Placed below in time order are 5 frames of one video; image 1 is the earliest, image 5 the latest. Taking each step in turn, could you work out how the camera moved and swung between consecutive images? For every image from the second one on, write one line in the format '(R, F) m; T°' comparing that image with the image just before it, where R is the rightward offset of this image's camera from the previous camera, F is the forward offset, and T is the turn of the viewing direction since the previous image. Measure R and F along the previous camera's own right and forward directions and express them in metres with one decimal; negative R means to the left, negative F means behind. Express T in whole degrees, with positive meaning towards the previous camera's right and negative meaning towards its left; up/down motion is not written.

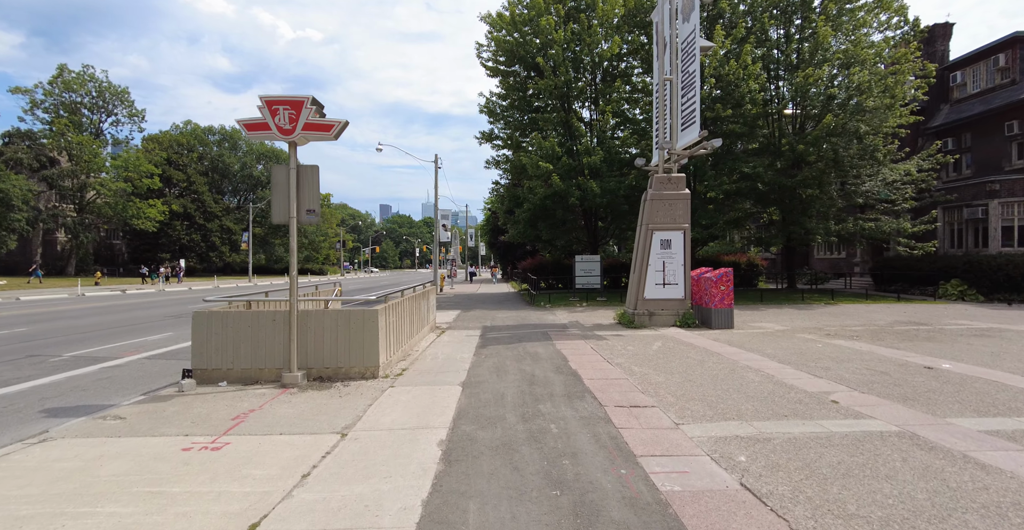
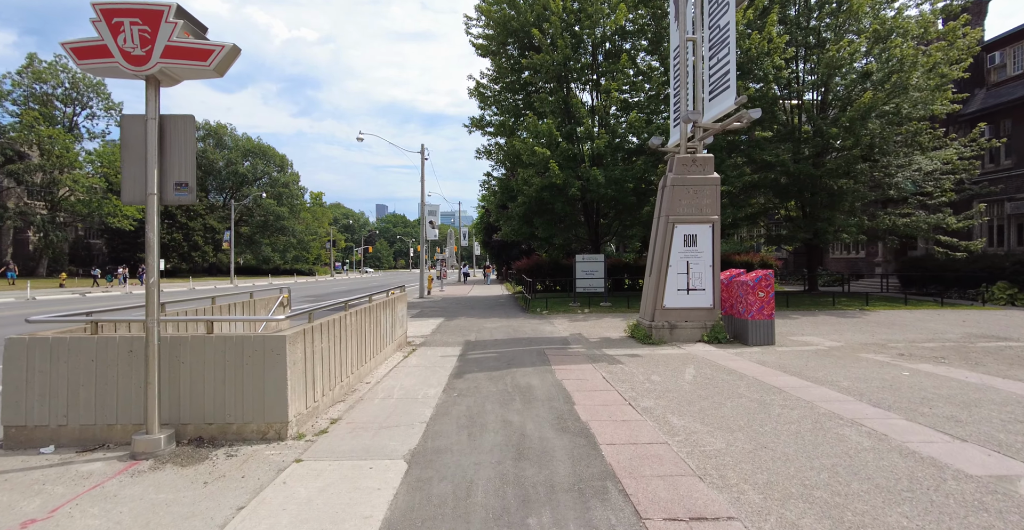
(+0.2, +2.5) m; 0°
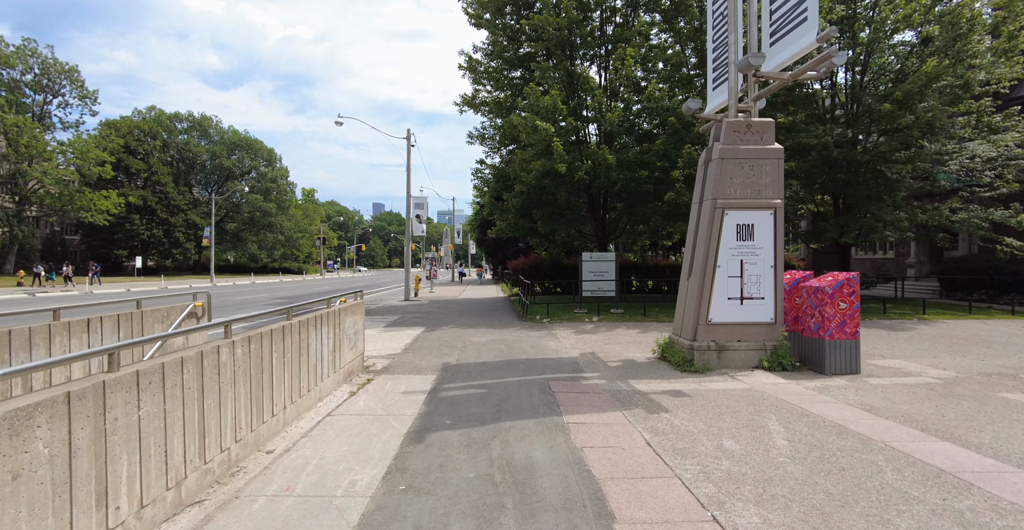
(+0.1, +2.8) m; 0°
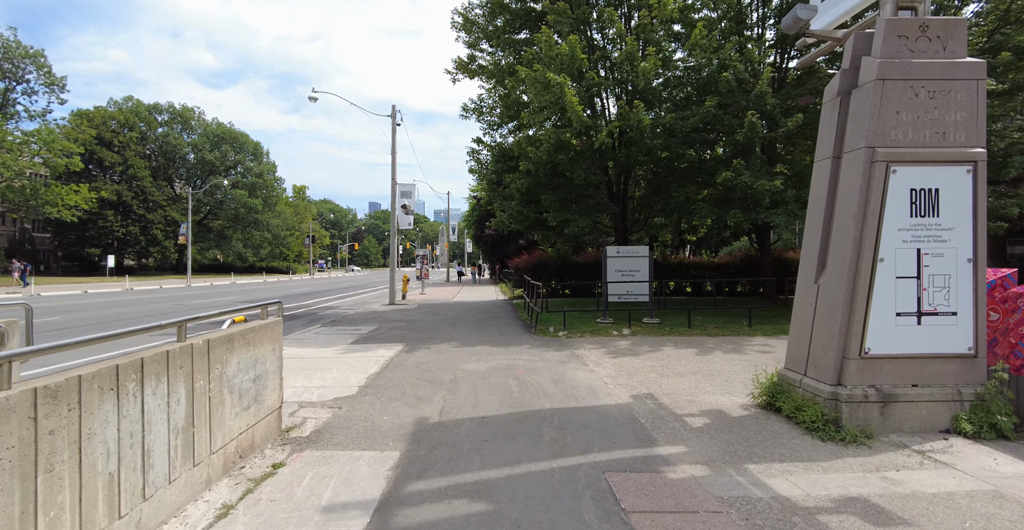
(-0.2, +3.4) m; 0°
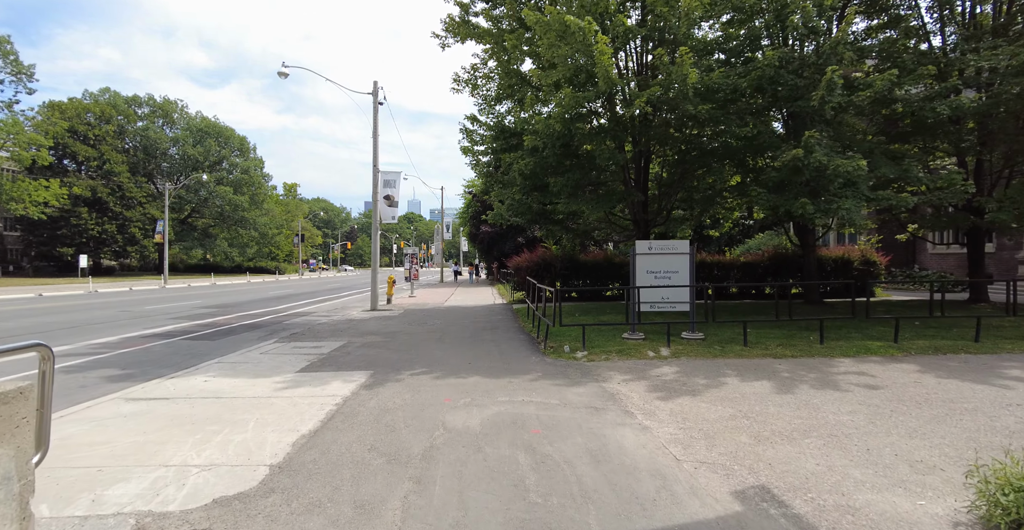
(-0.1, +2.8) m; 0°
